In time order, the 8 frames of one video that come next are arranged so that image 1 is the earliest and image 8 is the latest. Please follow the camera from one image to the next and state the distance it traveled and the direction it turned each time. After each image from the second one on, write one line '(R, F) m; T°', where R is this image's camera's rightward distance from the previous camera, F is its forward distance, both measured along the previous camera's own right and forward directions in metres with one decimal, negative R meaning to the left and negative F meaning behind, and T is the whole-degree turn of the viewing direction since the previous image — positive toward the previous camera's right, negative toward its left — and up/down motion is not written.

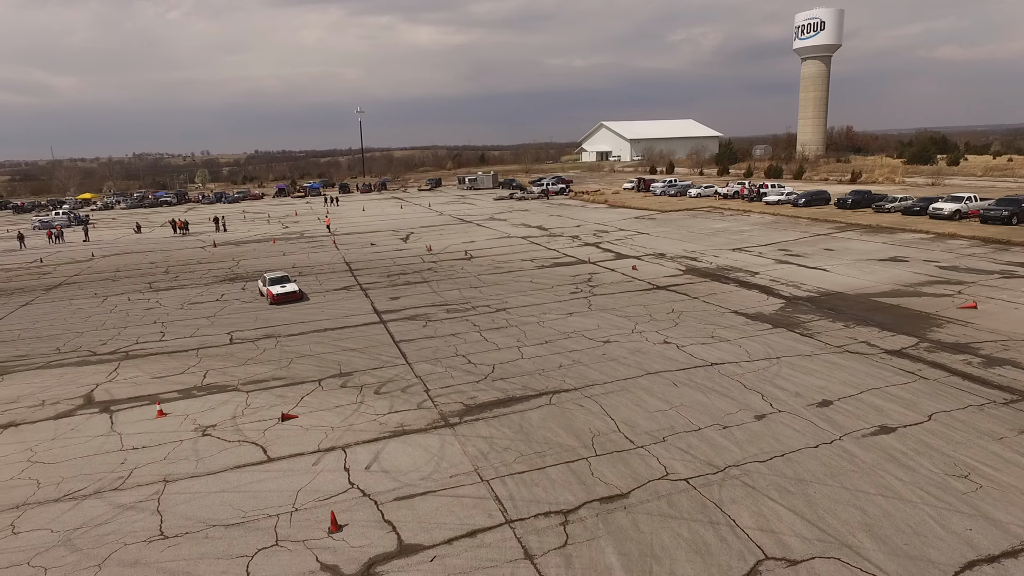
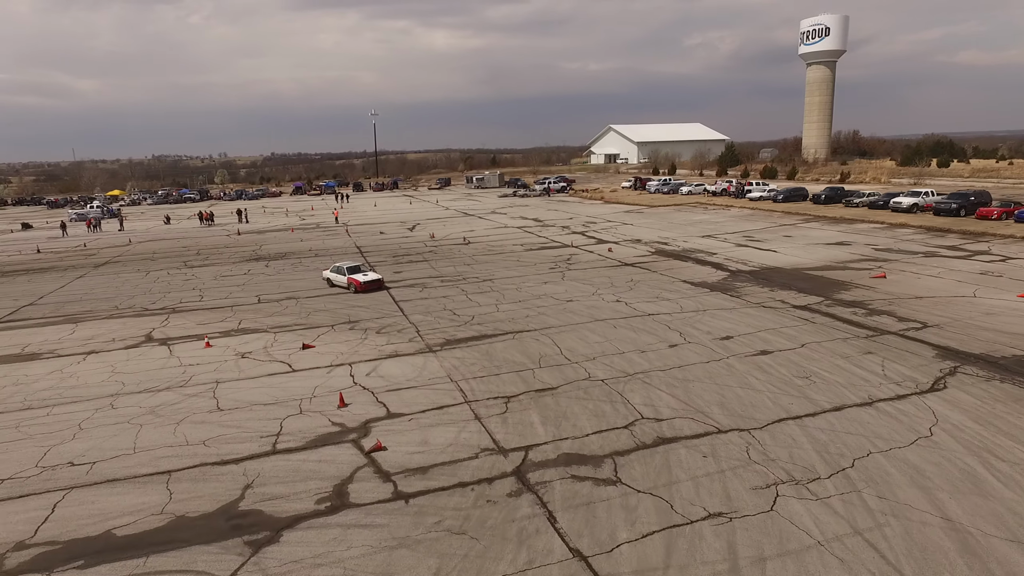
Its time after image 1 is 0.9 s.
(+1.1, -3.5) m; -1°
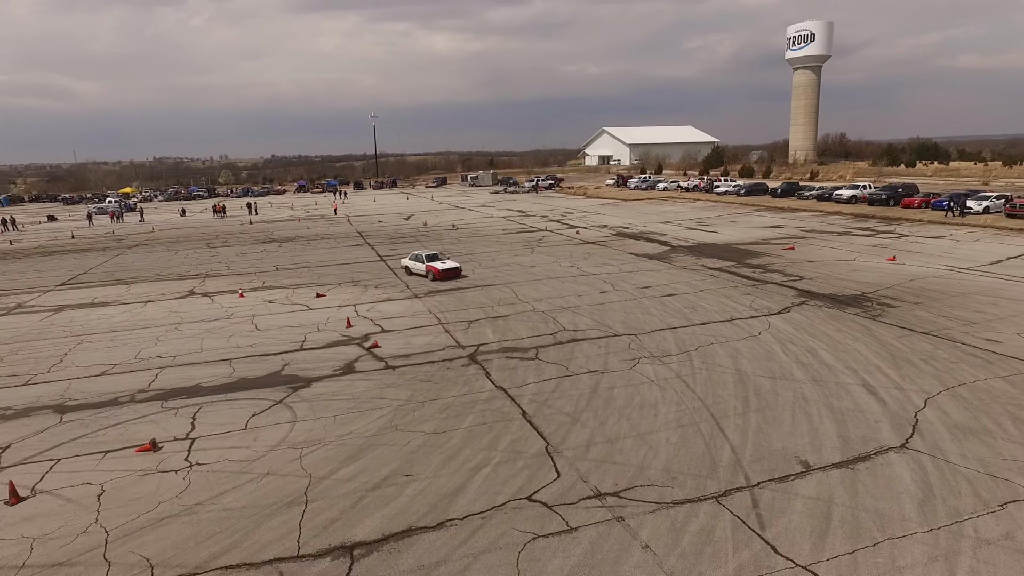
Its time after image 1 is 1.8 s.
(+1.0, -4.5) m; 0°
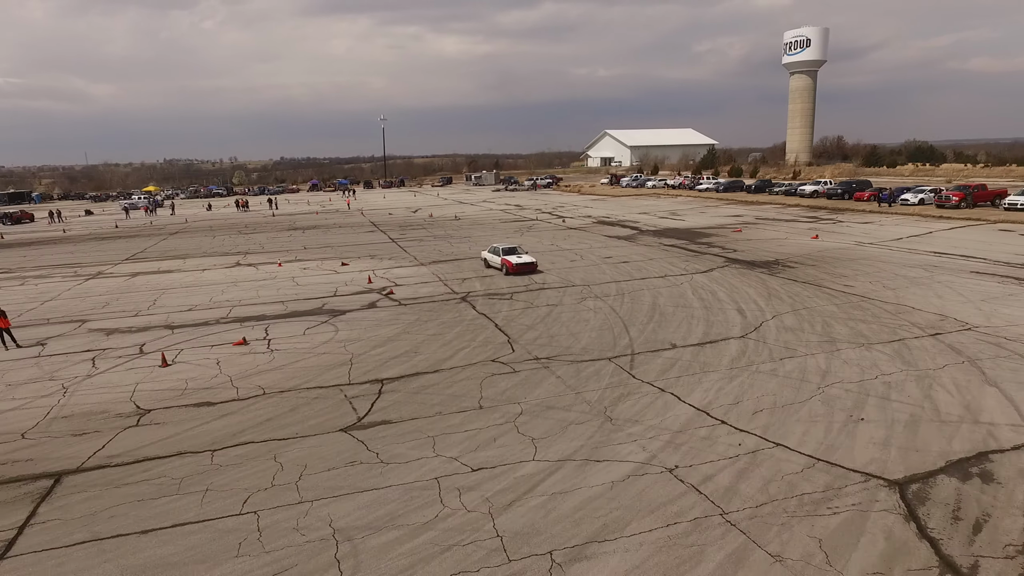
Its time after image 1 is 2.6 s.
(+0.8, -4.8) m; -1°
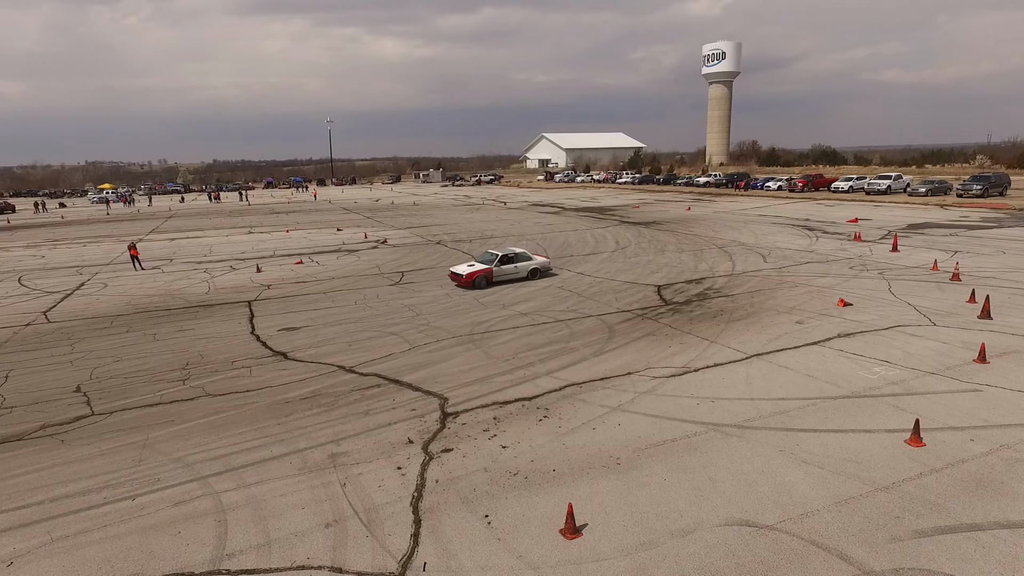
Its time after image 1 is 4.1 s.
(-0.8, -8.7) m; +5°
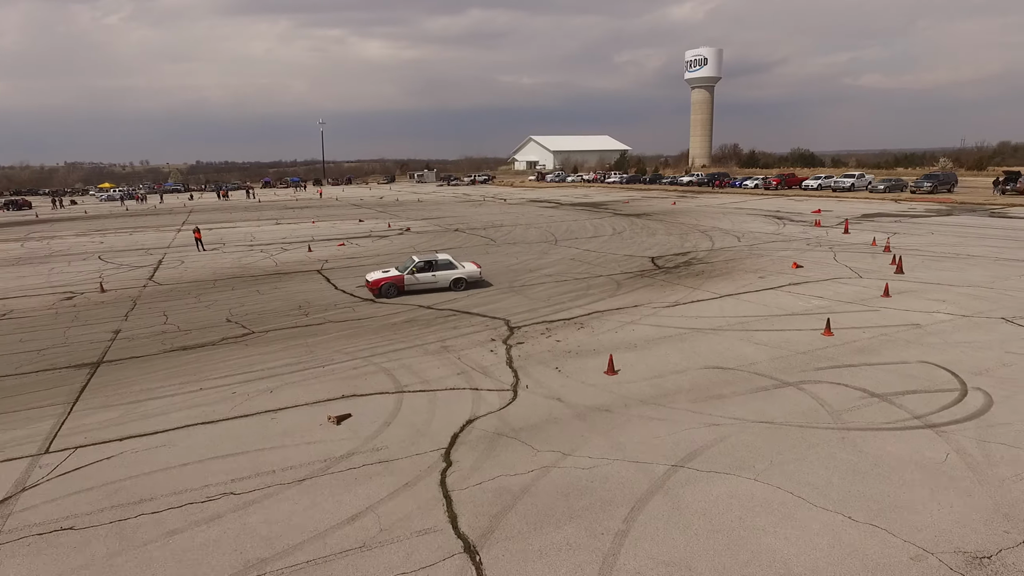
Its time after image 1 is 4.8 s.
(-1.3, -3.8) m; +1°
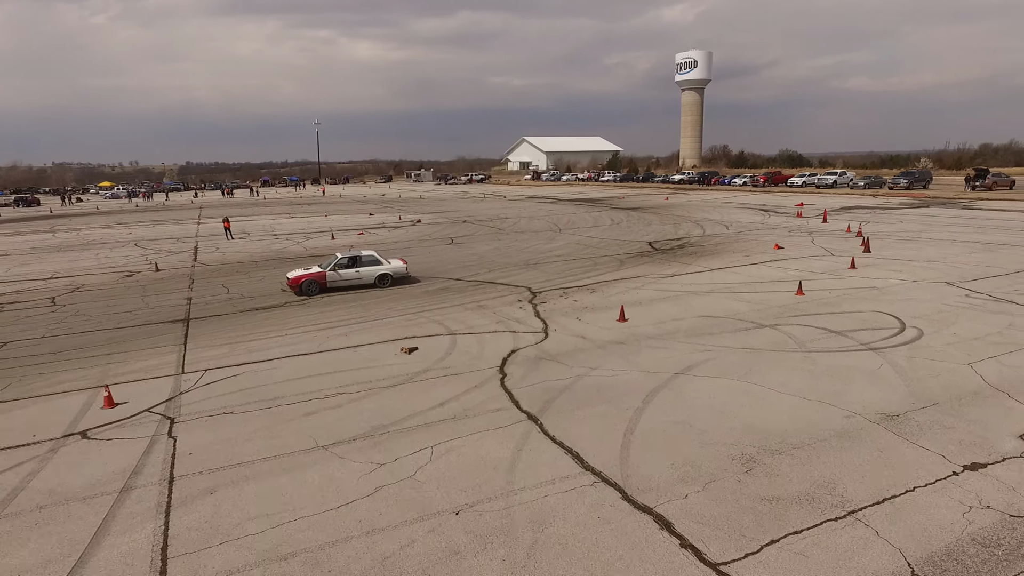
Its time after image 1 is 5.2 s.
(-0.7, -2.2) m; +1°
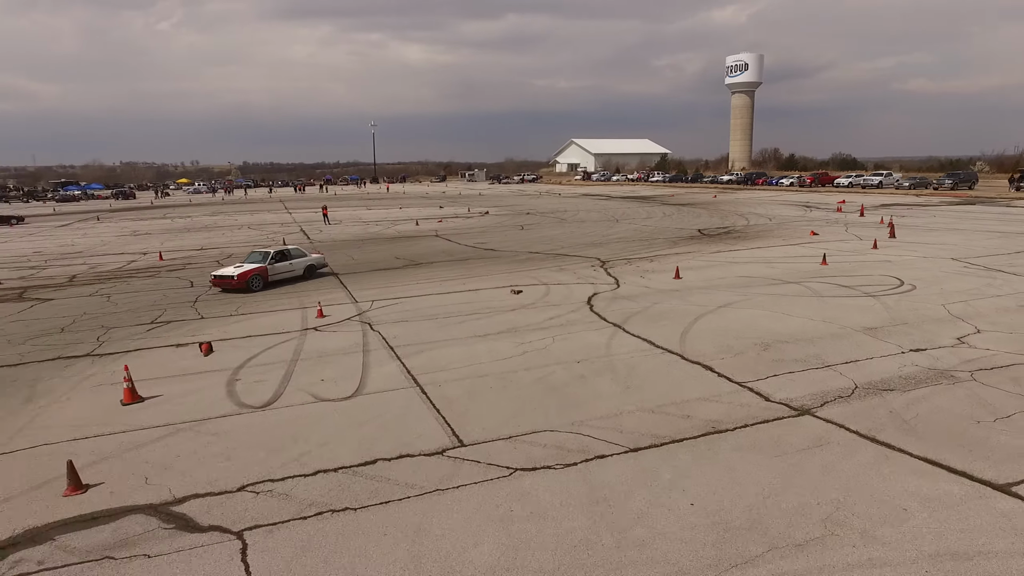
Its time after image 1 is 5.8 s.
(-0.9, -3.6) m; -4°
